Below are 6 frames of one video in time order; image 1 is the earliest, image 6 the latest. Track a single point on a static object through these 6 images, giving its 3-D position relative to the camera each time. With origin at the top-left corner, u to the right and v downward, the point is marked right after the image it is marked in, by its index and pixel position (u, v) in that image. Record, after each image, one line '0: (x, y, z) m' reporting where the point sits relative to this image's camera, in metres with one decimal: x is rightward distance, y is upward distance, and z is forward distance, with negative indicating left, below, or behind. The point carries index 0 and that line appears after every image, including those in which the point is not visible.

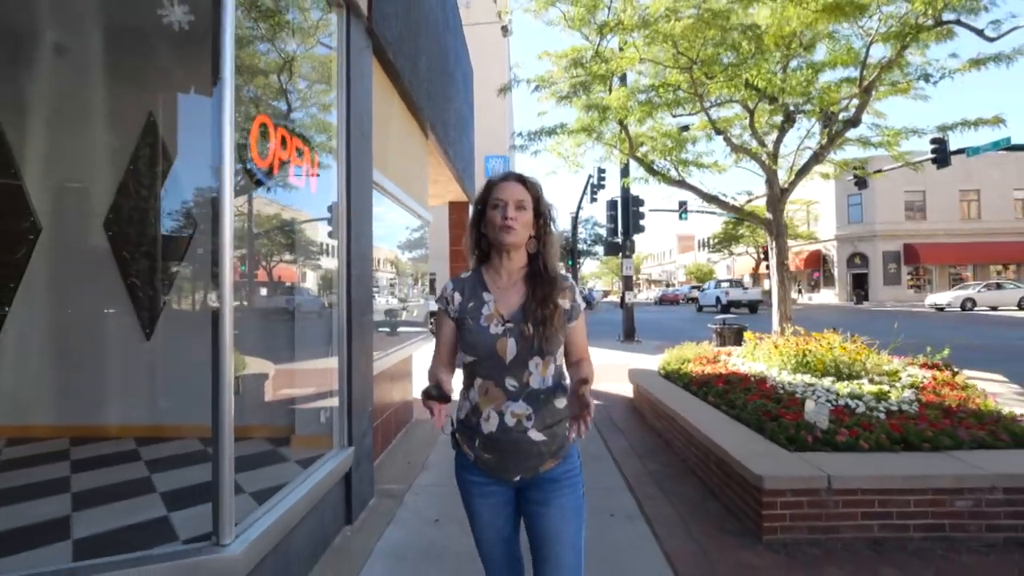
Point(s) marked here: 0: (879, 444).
0: (+2.6, -1.1, +4.4) m
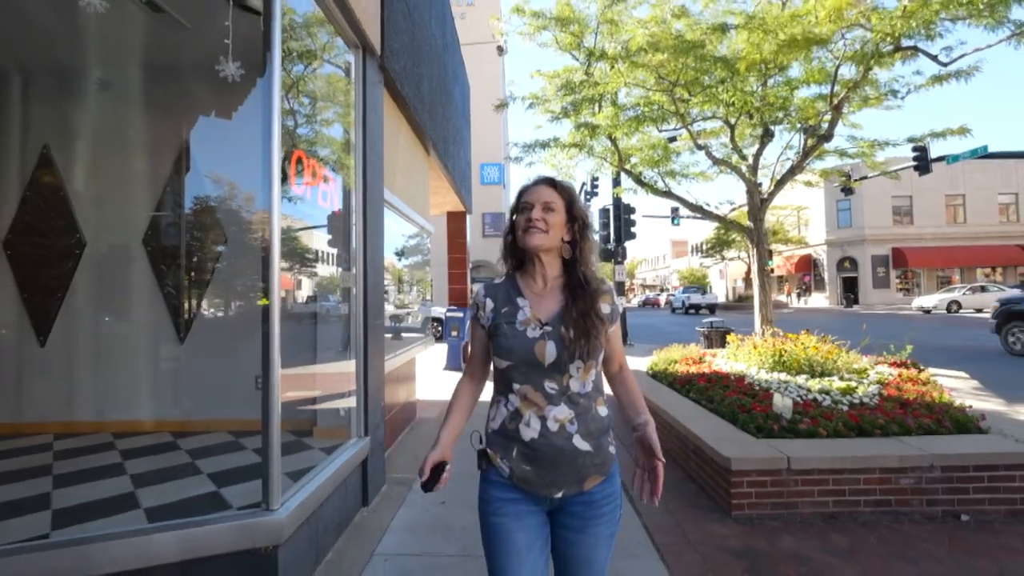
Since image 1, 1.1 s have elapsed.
0: (+2.5, -1.1, +4.9) m
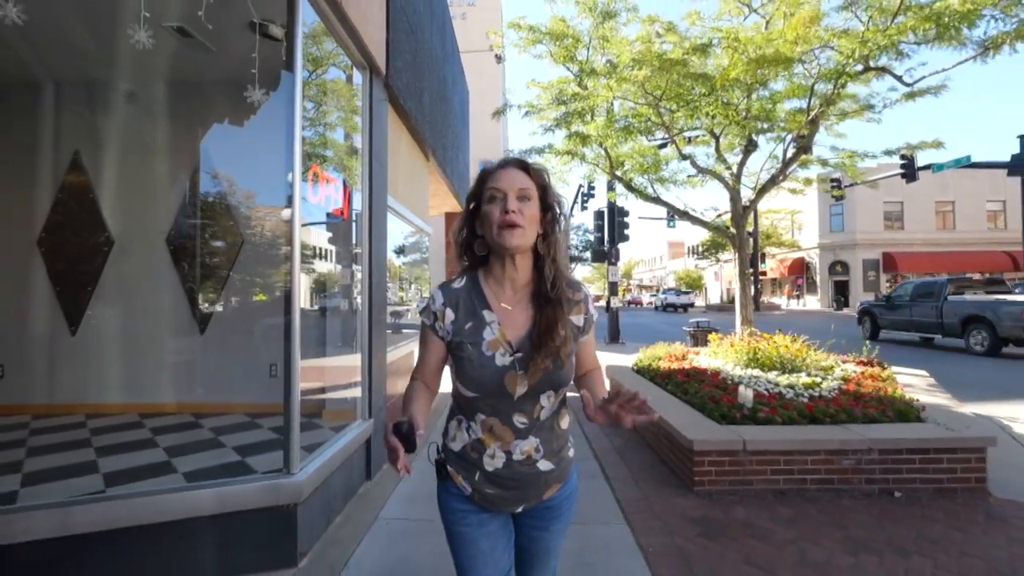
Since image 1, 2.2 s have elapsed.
0: (+2.5, -1.2, +5.5) m
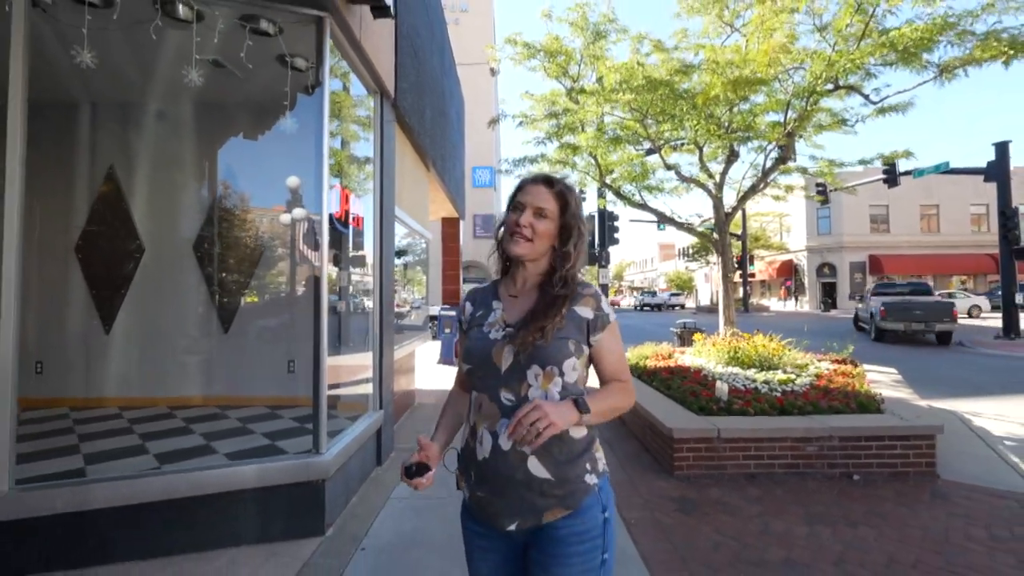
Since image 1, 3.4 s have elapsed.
0: (+2.4, -1.2, +6.1) m
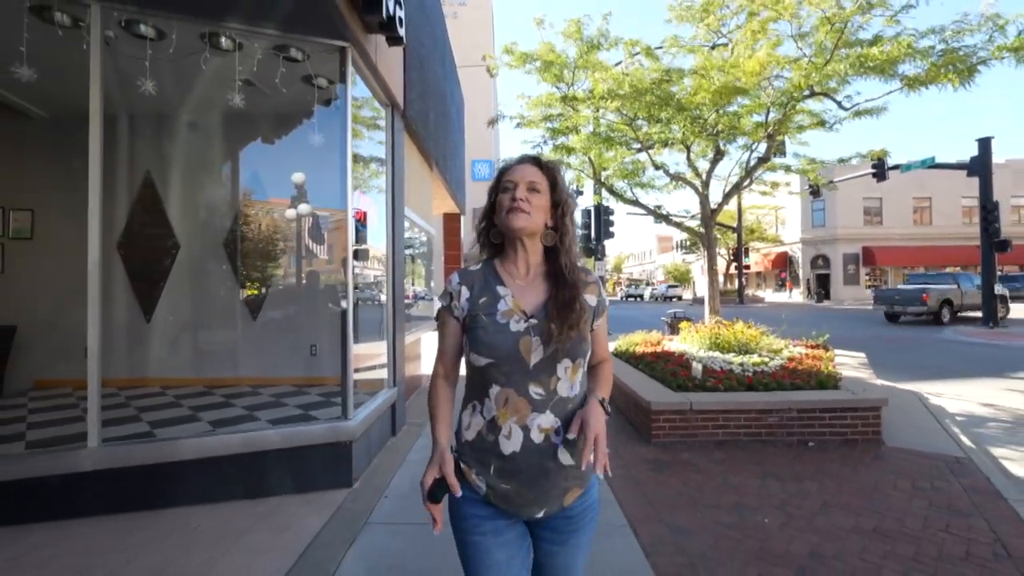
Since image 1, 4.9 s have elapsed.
0: (+2.4, -1.1, +6.8) m
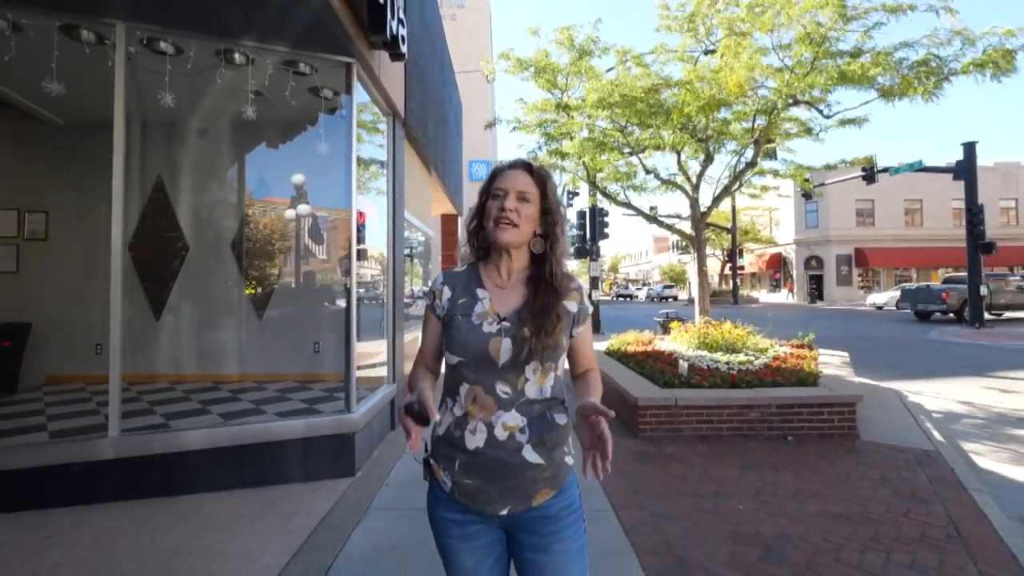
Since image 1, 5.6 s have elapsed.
0: (+2.3, -1.1, +7.2) m
